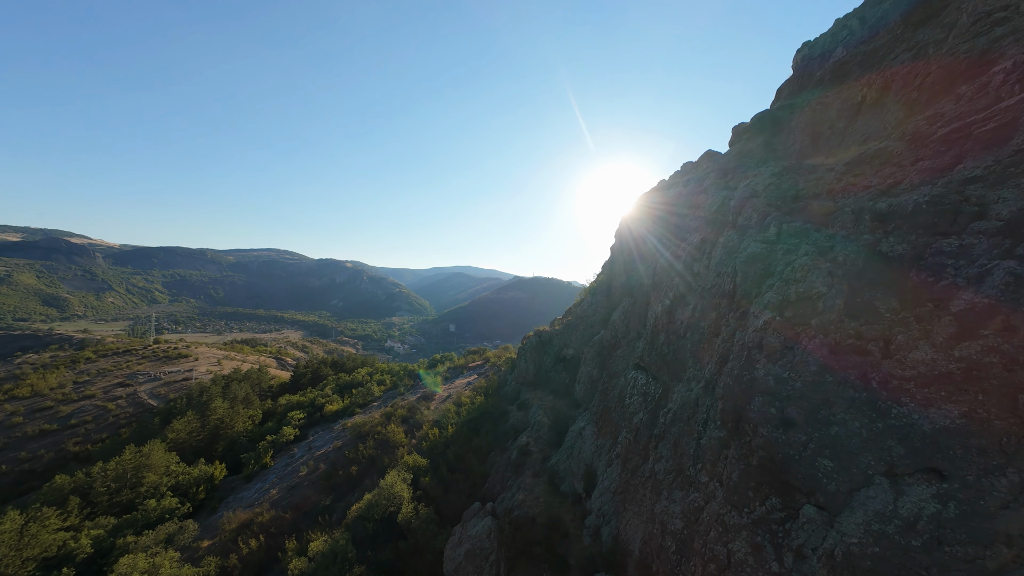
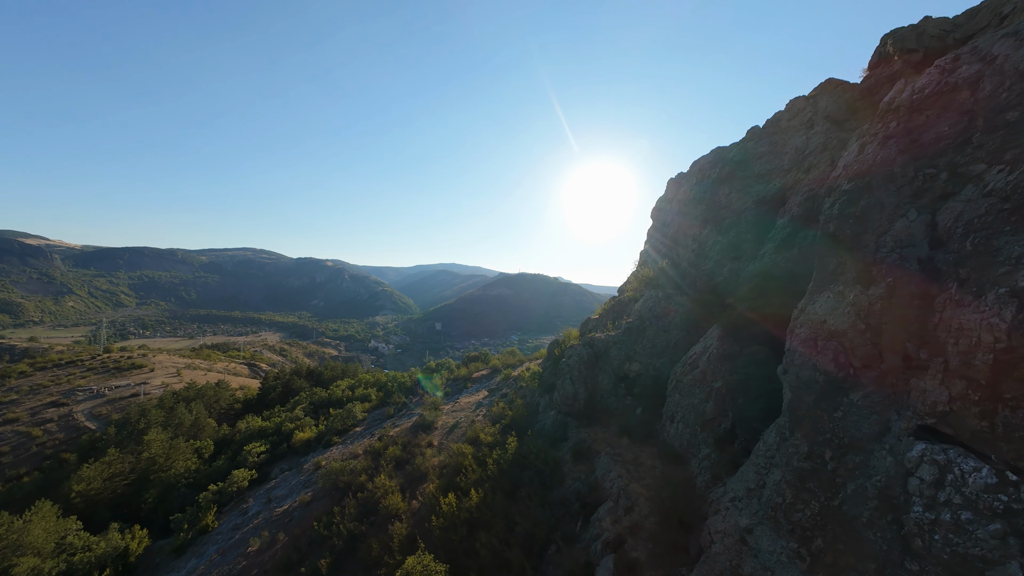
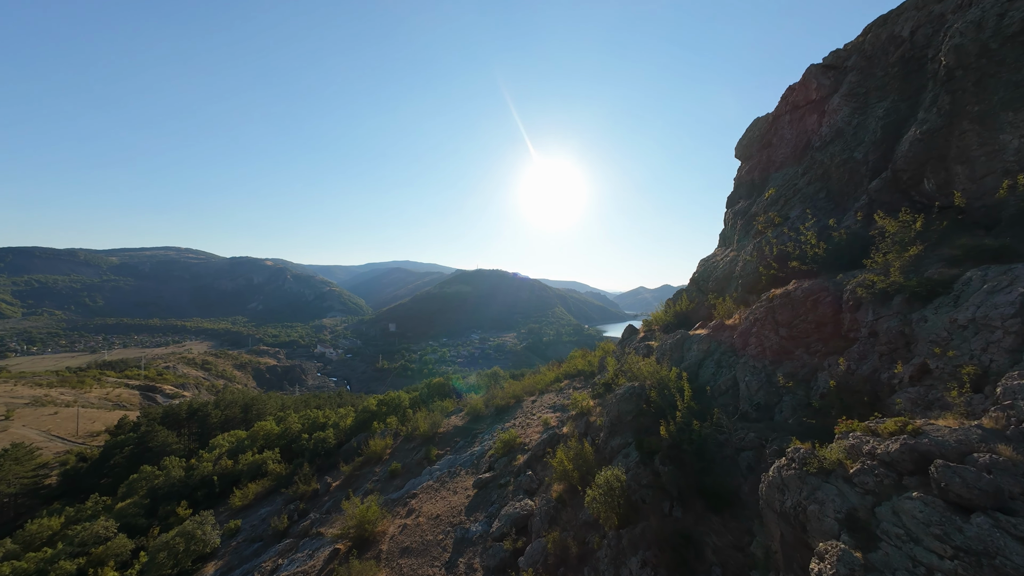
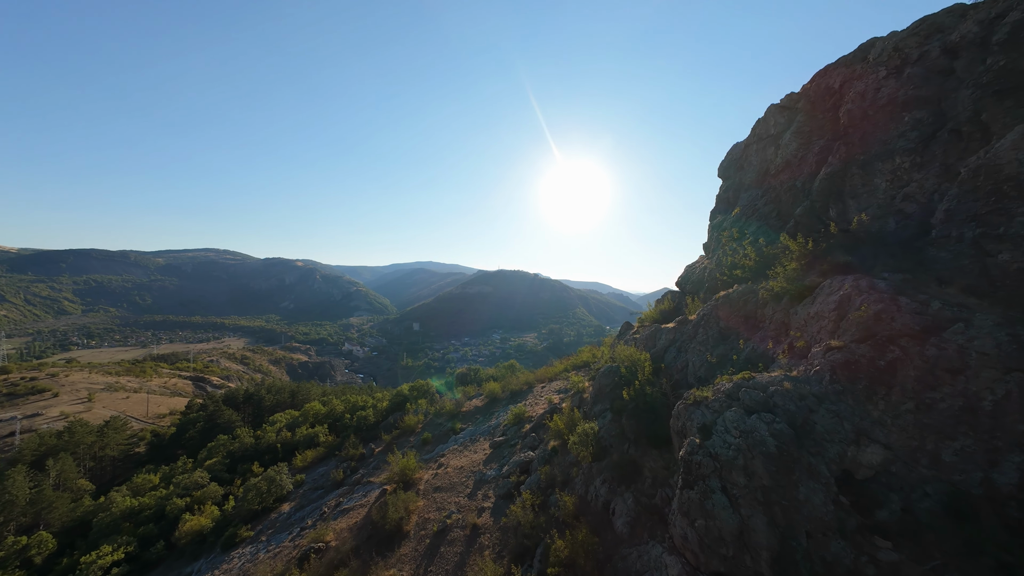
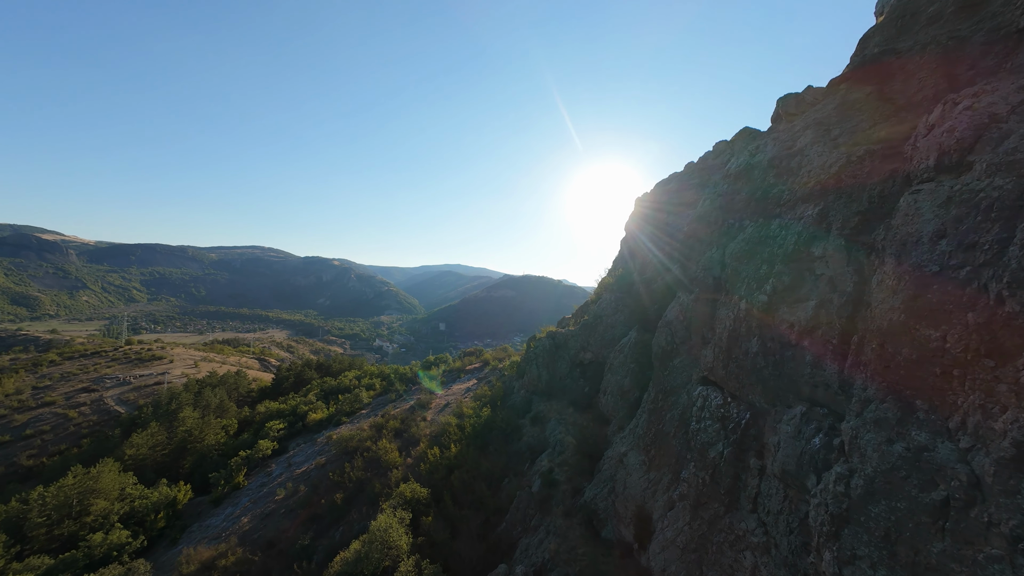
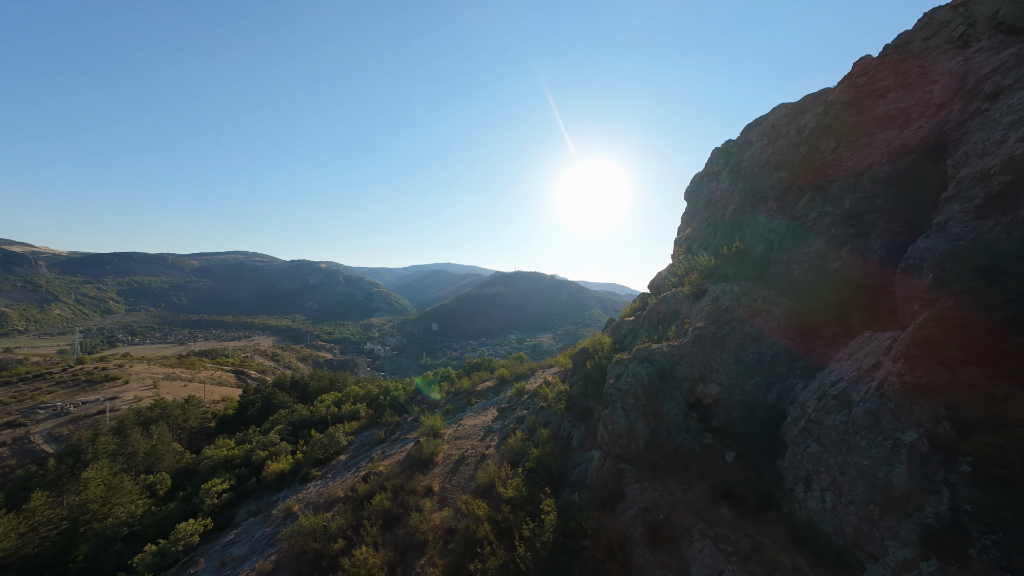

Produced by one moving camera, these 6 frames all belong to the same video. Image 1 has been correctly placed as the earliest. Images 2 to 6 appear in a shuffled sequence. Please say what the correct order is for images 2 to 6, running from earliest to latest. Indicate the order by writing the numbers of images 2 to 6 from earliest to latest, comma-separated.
5, 2, 6, 4, 3
